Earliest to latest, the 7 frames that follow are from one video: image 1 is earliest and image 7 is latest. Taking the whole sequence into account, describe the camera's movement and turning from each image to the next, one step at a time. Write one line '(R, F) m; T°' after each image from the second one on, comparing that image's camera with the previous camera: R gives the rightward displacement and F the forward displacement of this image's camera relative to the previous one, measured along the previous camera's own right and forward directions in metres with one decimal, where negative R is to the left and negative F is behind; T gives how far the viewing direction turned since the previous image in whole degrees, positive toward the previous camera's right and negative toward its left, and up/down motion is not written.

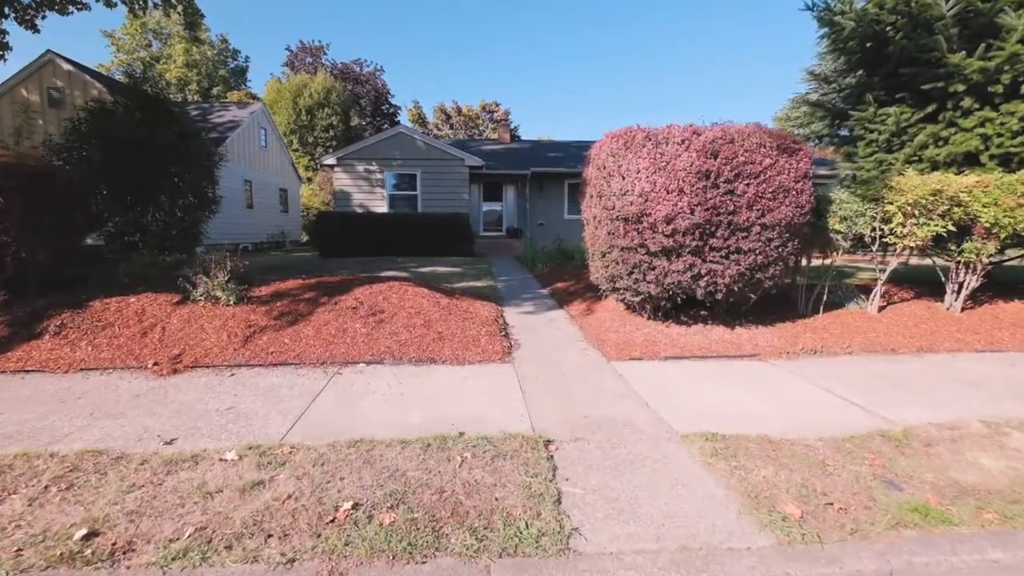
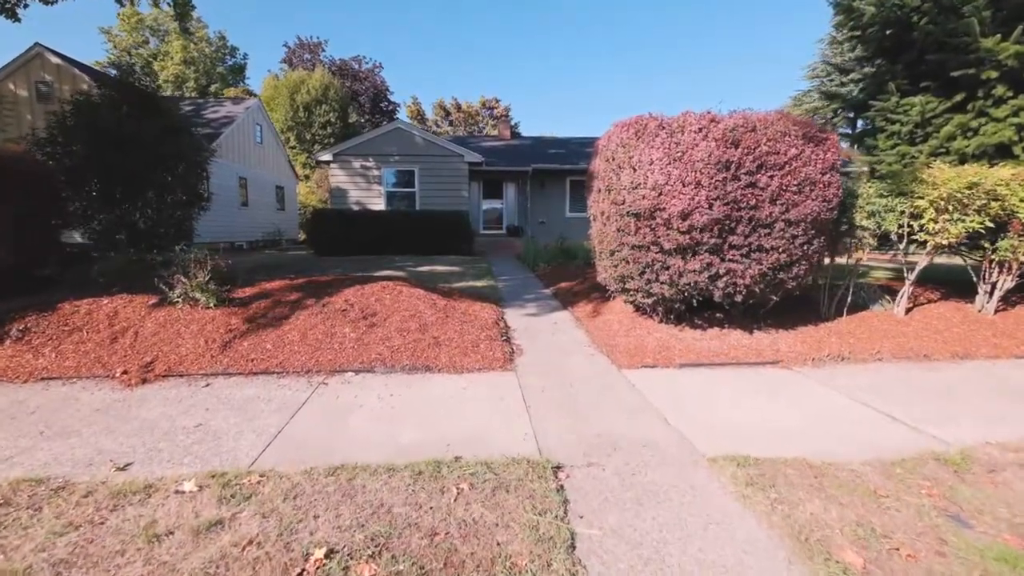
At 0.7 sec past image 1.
(0.0, +0.4) m; 0°
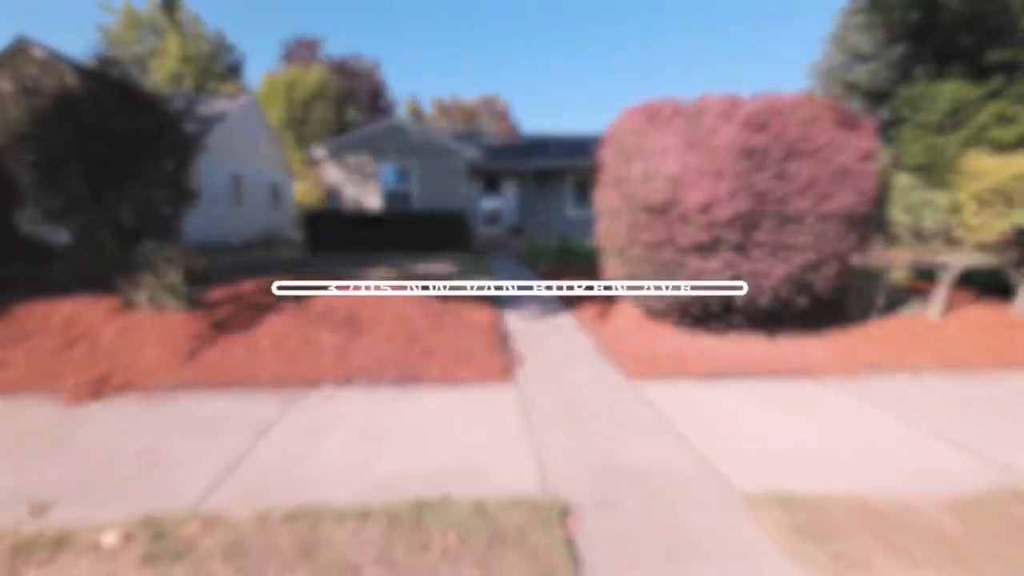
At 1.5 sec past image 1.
(0.0, +0.5) m; 0°
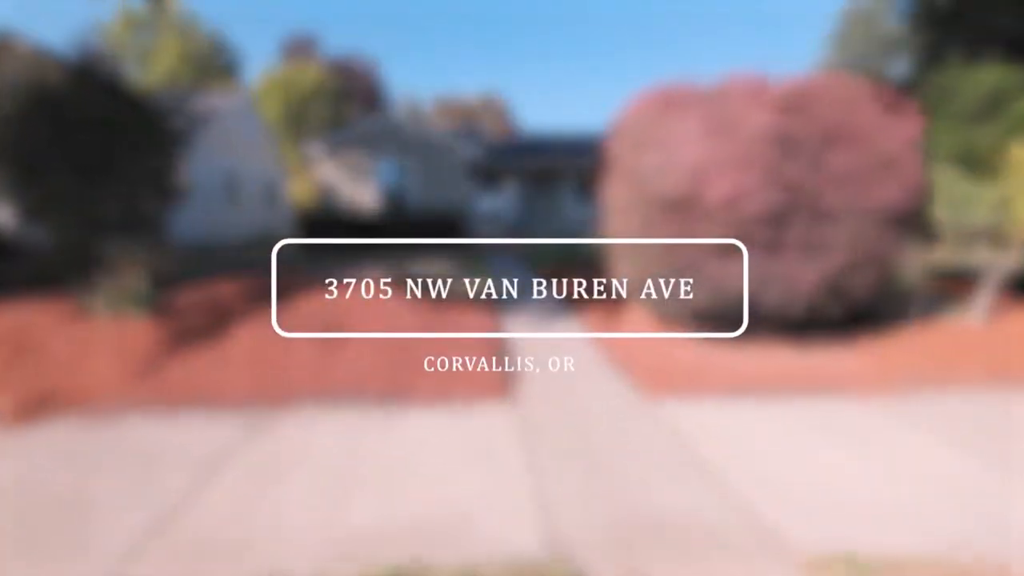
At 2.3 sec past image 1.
(0.0, +0.5) m; 0°
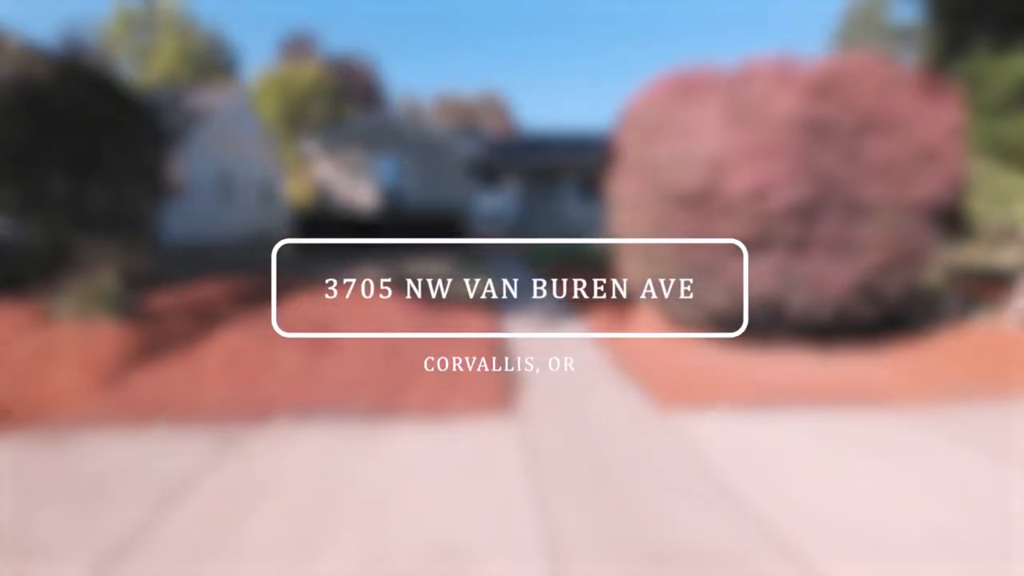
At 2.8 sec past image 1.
(0.0, +0.3) m; 0°
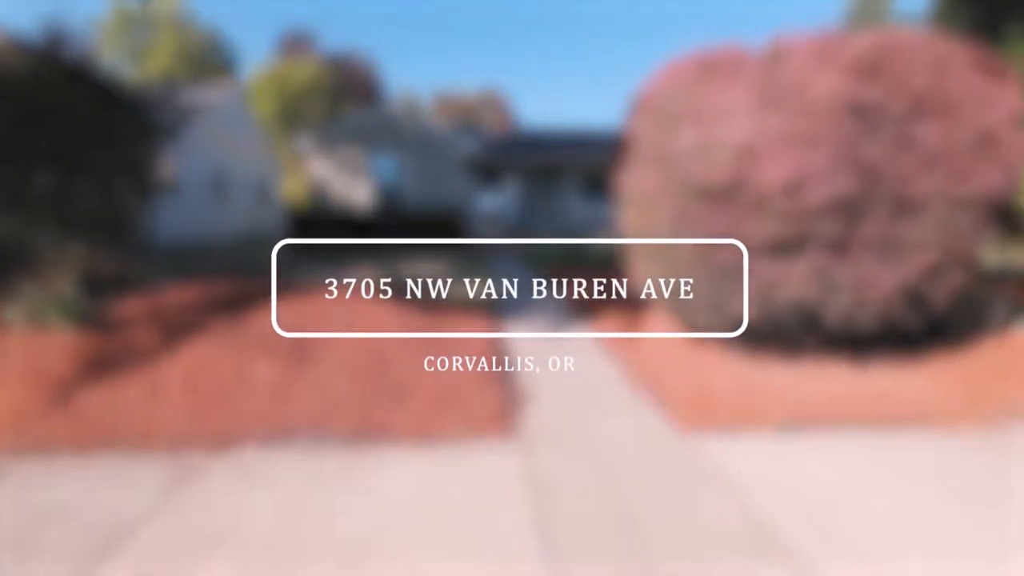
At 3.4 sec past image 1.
(0.0, +0.4) m; 0°
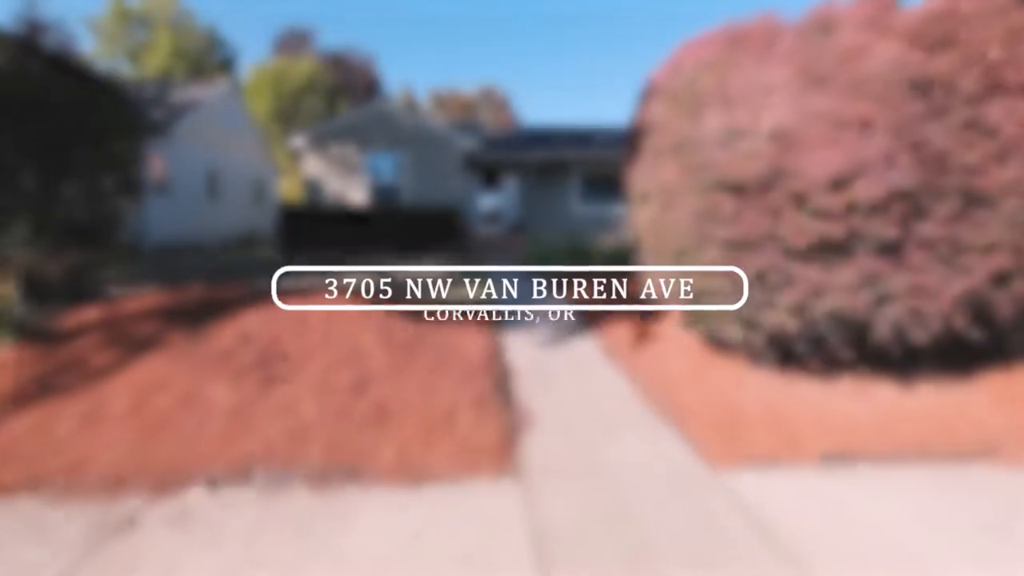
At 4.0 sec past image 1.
(0.0, +0.4) m; 0°
